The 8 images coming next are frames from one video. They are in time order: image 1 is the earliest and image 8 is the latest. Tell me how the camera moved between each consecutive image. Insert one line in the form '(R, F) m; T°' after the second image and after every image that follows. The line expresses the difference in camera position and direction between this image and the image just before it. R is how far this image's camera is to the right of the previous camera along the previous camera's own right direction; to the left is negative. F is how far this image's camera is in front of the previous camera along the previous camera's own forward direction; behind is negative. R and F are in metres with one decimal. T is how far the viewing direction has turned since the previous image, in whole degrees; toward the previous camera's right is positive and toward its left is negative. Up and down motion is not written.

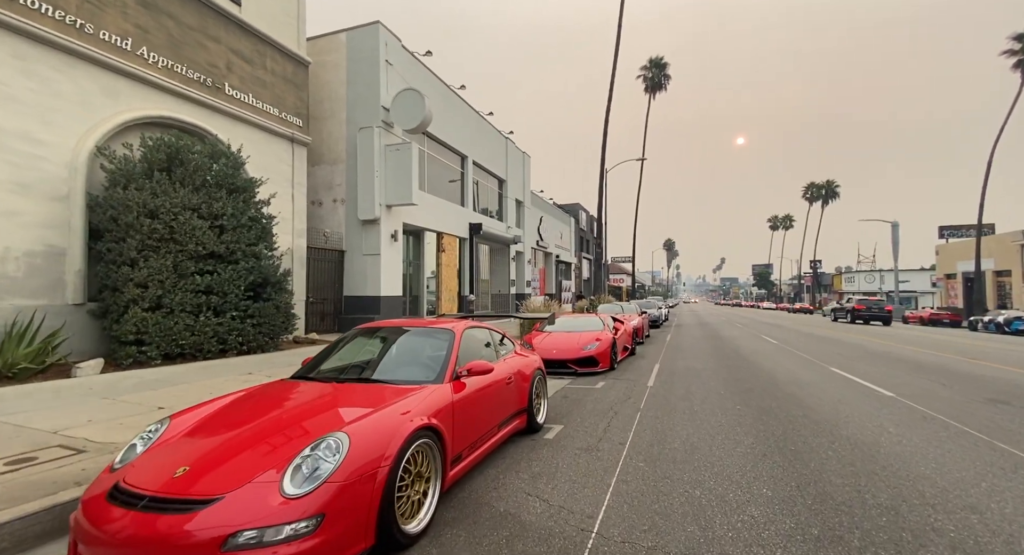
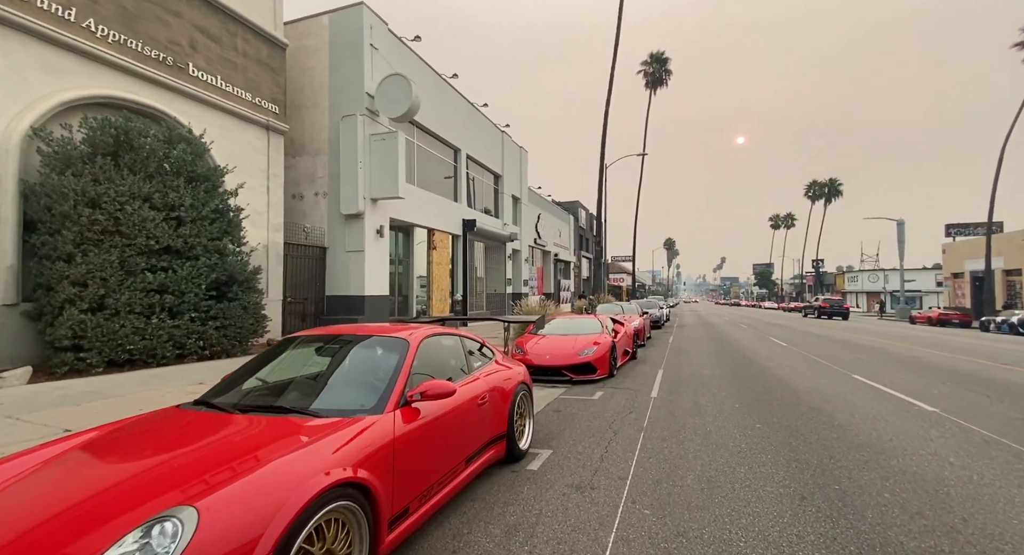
(+0.2, +1.0) m; 0°
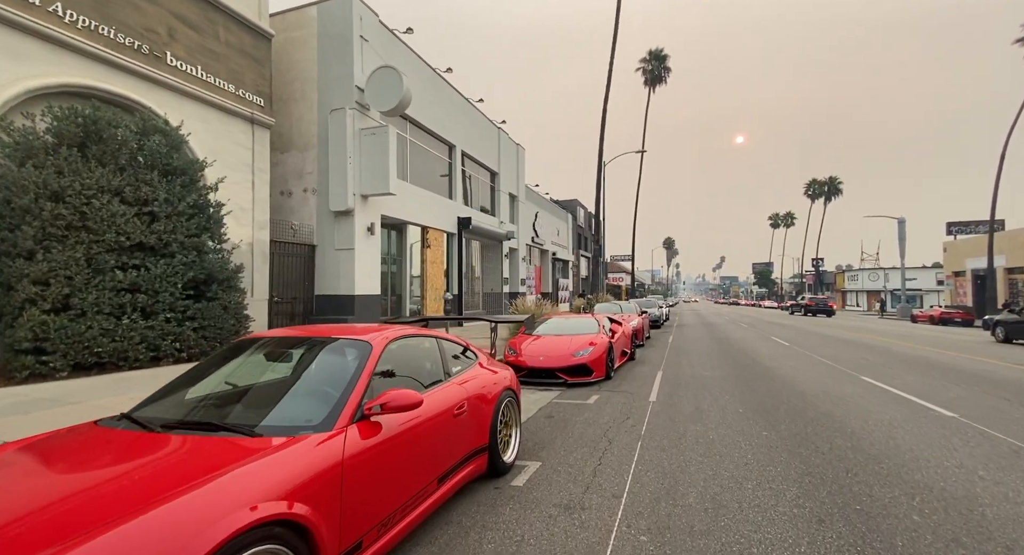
(+0.1, +0.4) m; 0°
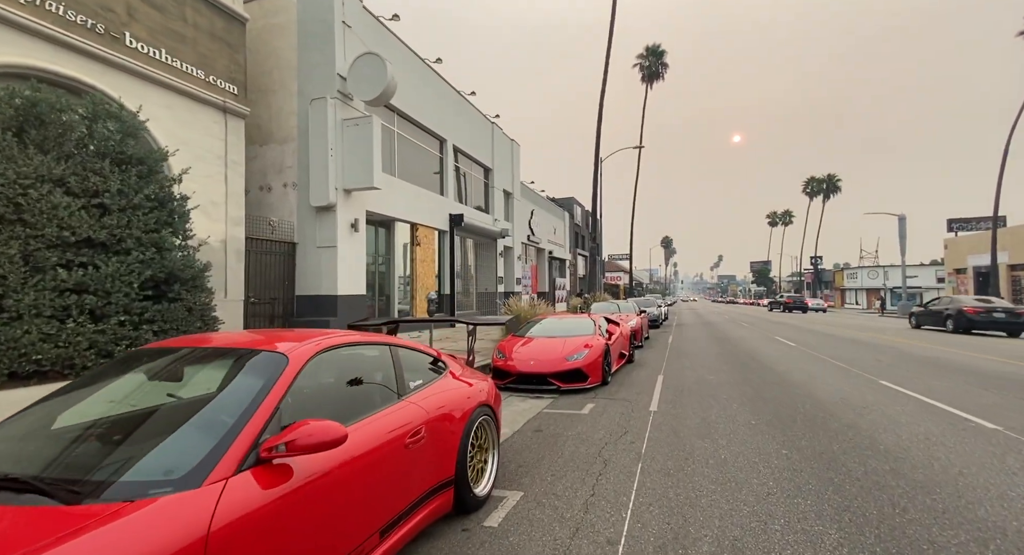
(+0.2, +0.7) m; 0°
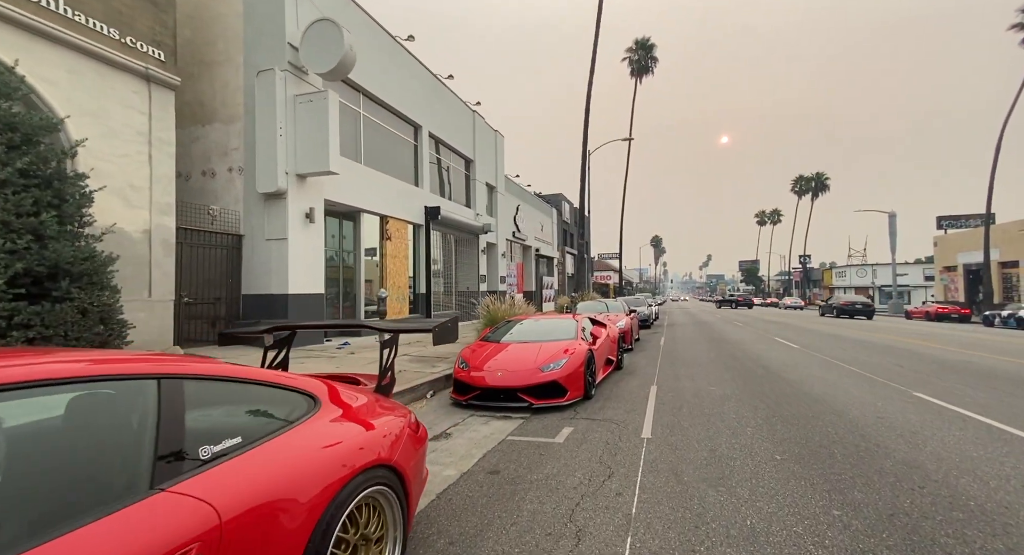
(+0.4, +1.5) m; +1°
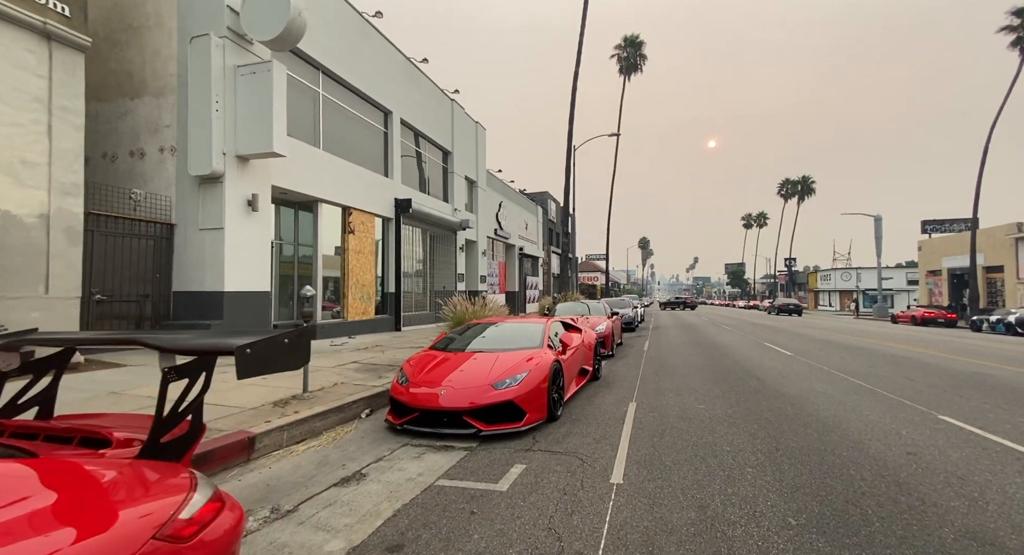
(+0.4, +1.3) m; +1°
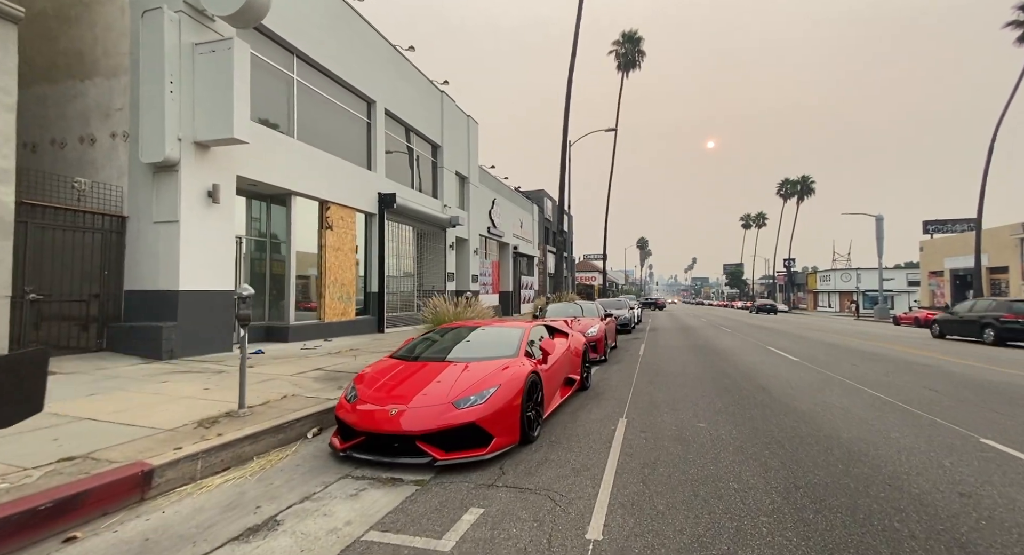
(+0.3, +0.9) m; 0°
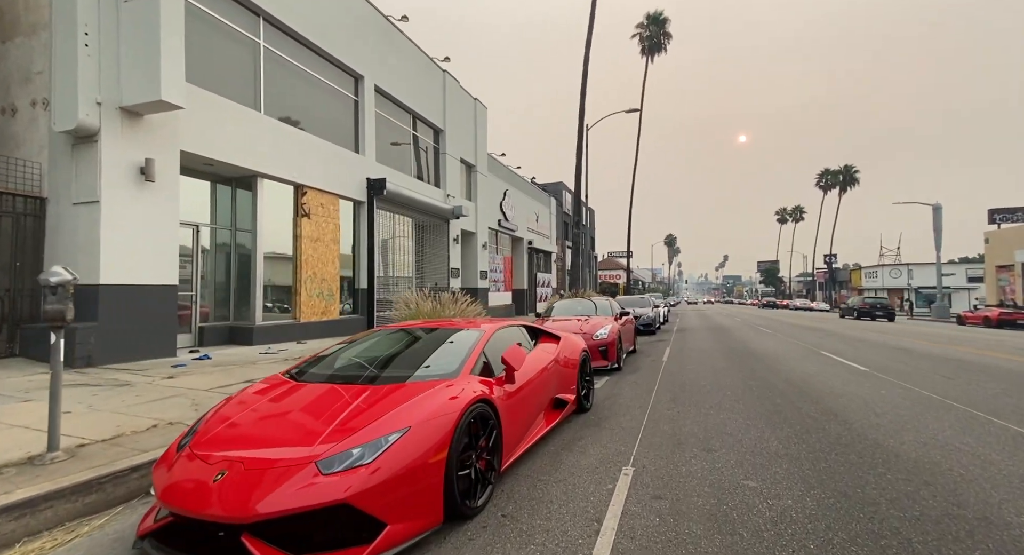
(+0.6, +2.0) m; -3°
